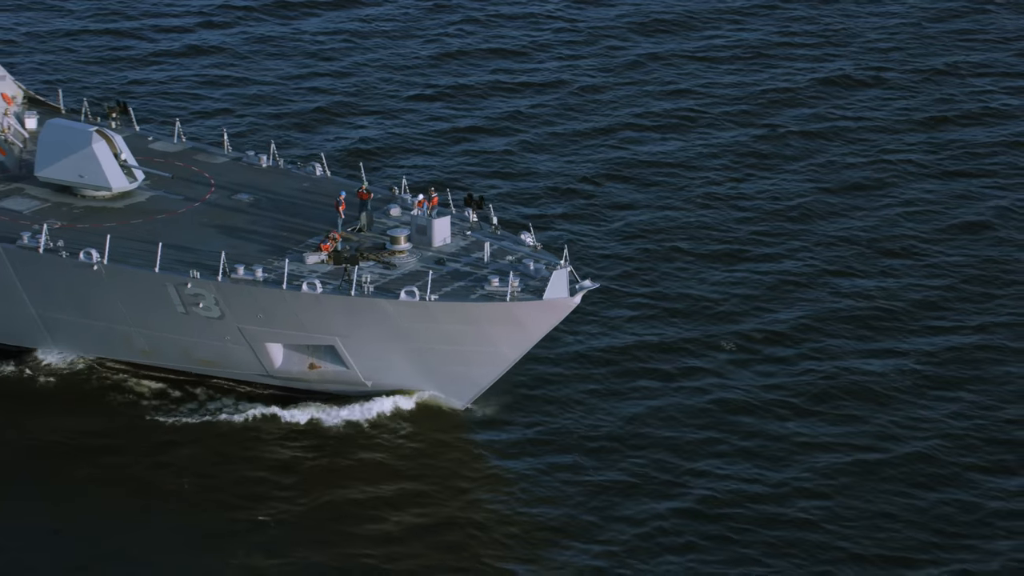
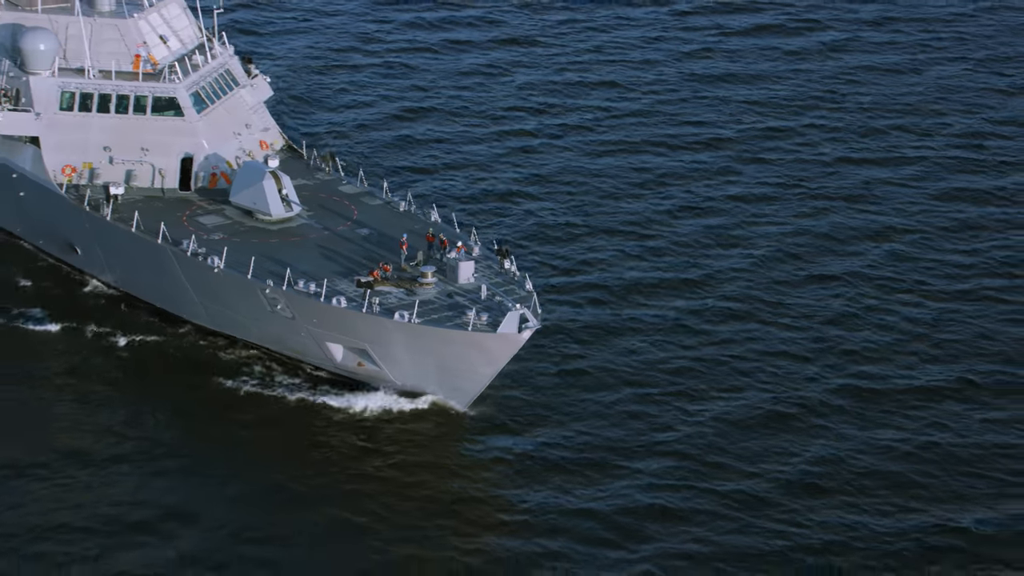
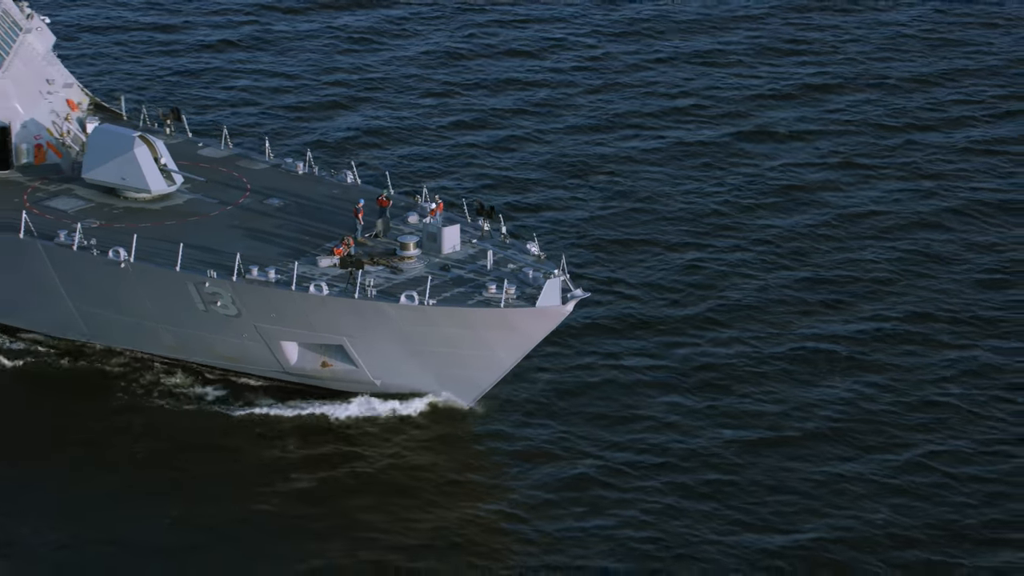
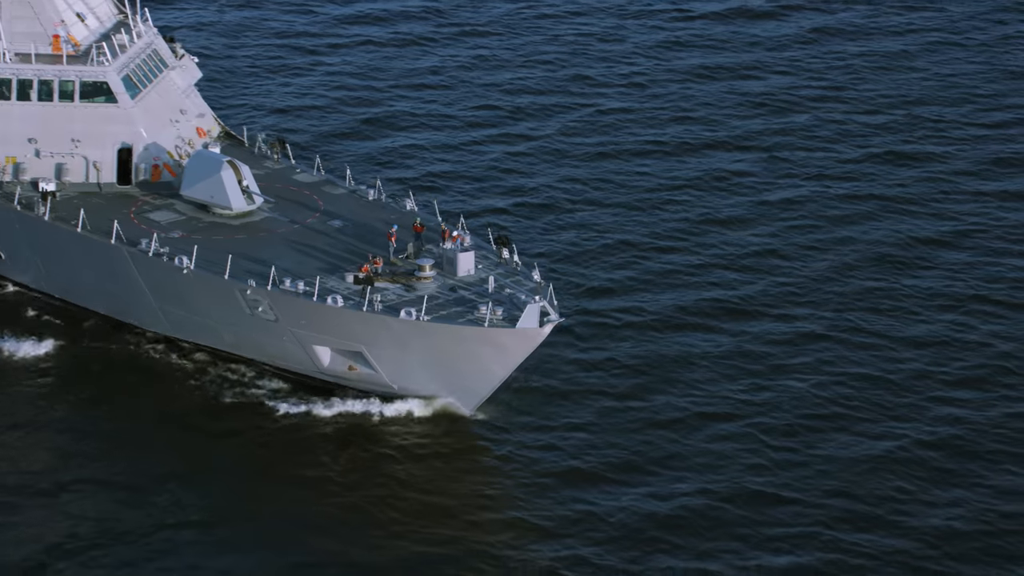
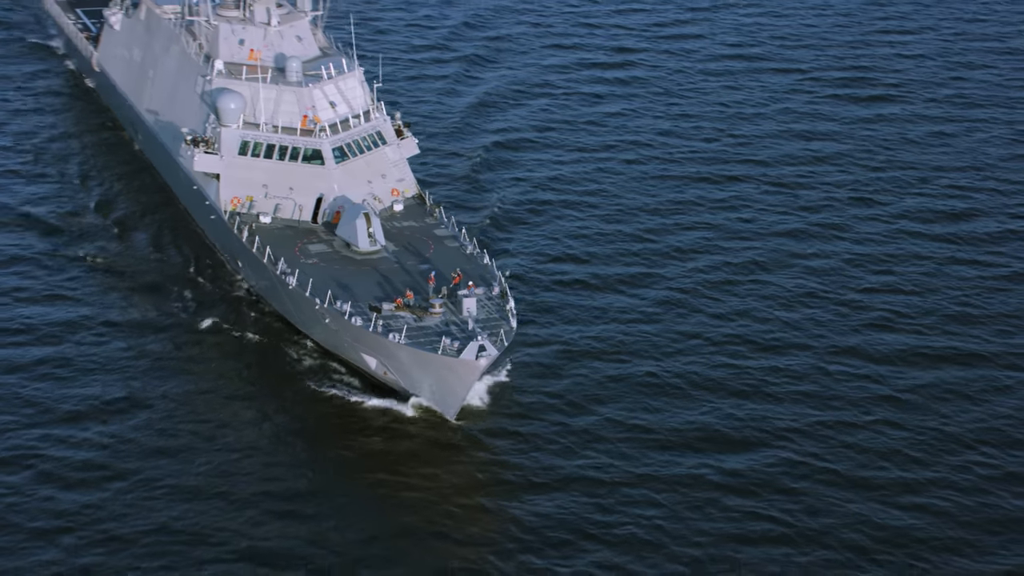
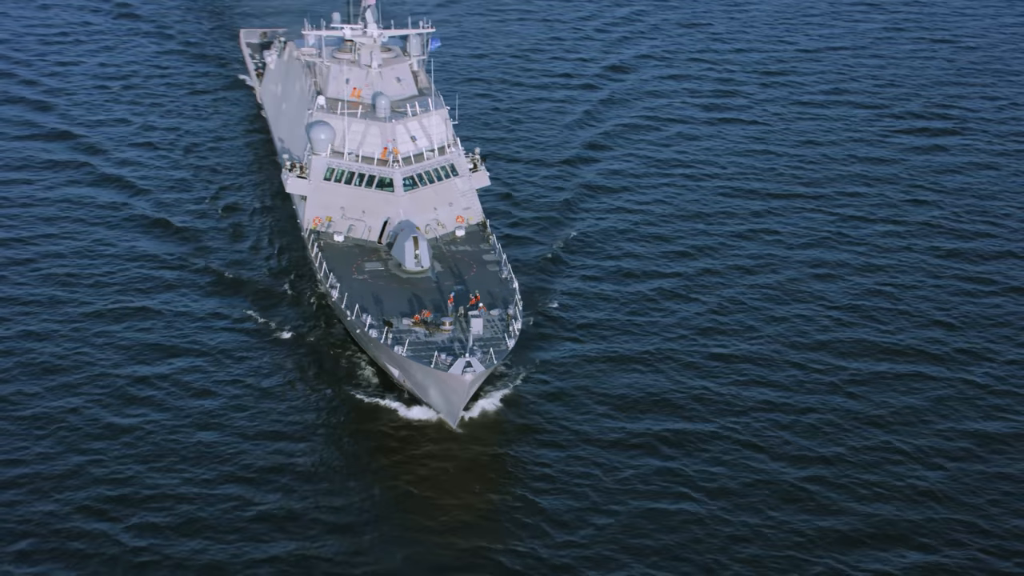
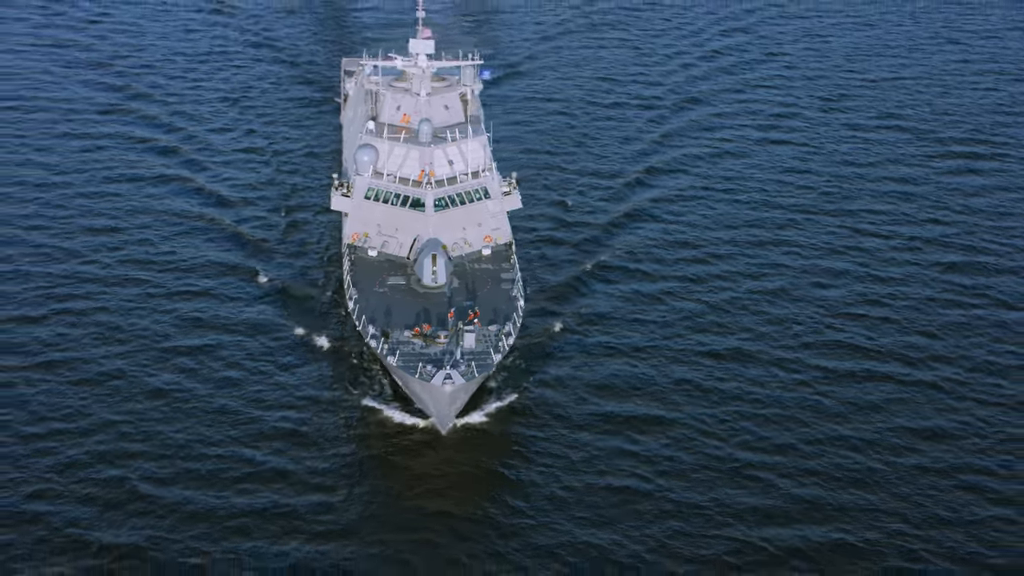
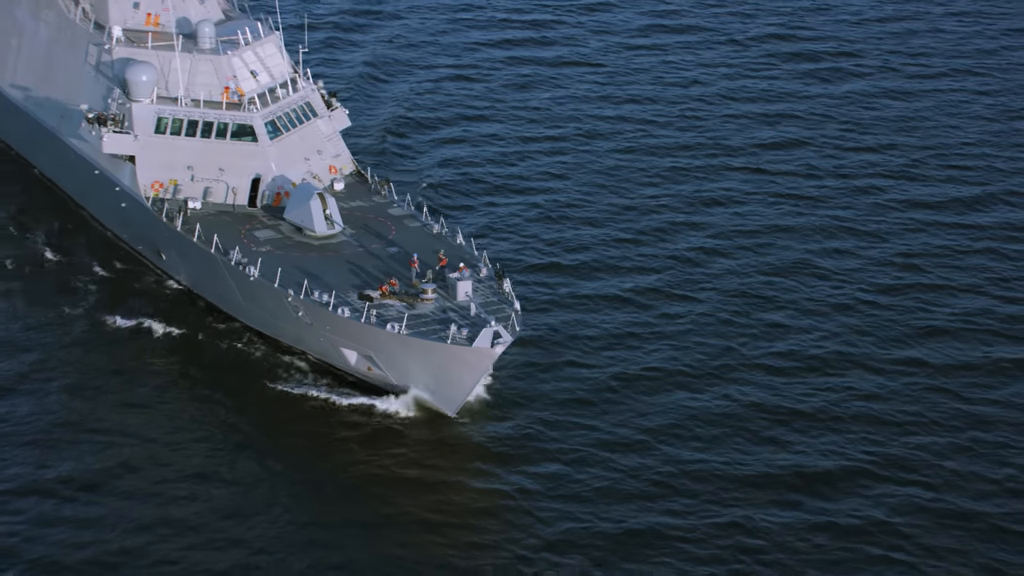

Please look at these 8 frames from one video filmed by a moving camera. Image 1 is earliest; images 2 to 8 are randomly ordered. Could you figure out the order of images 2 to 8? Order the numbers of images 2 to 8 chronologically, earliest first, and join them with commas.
3, 4, 2, 8, 5, 6, 7
